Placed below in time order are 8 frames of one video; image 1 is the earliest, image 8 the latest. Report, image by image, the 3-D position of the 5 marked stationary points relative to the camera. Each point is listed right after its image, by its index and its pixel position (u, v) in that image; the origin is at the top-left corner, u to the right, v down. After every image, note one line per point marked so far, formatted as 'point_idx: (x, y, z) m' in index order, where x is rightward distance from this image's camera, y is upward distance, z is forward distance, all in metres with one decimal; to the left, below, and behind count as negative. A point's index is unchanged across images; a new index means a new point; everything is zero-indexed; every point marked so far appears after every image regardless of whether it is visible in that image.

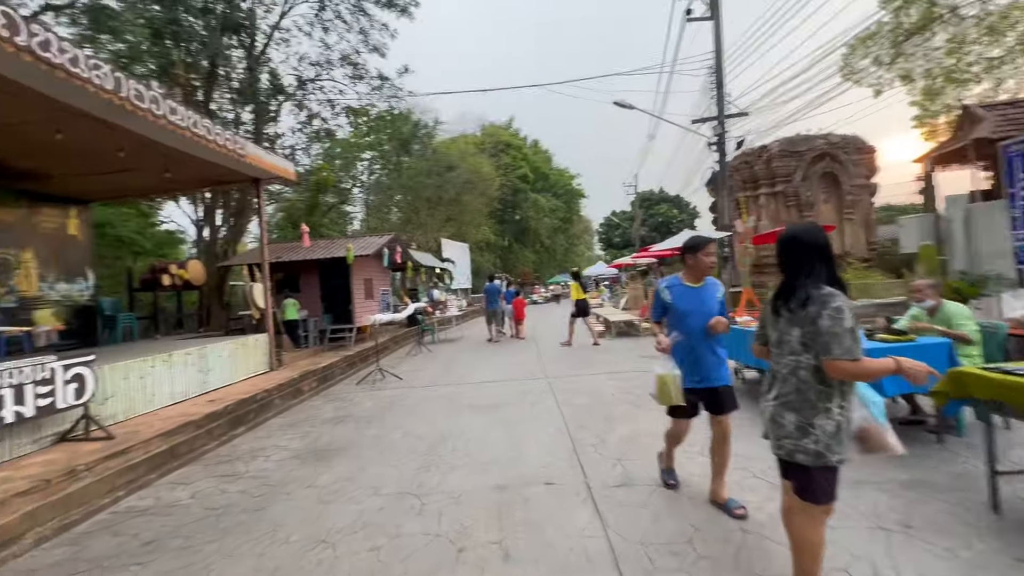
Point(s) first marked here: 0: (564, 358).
0: (+1.0, -1.3, +8.9) m
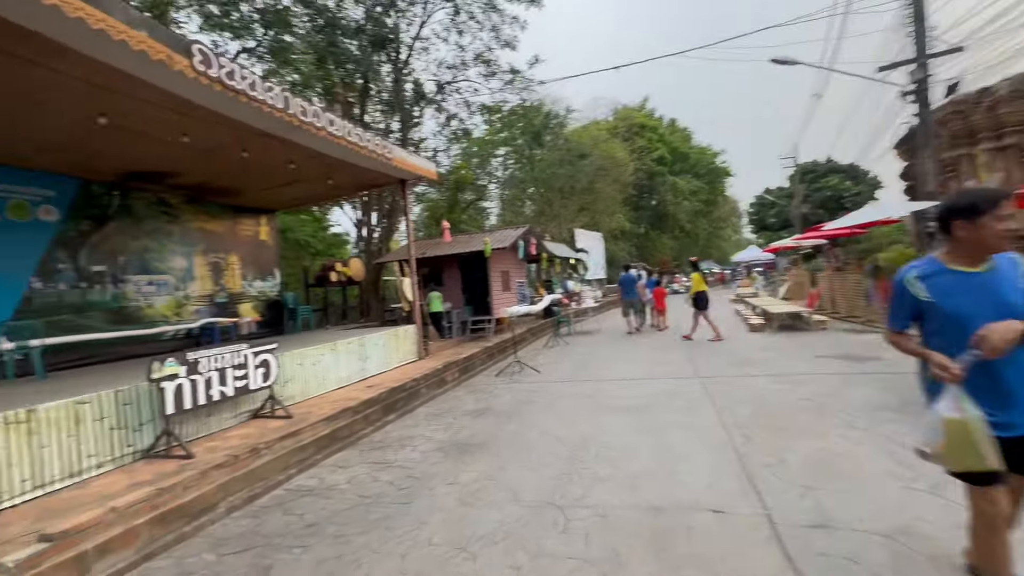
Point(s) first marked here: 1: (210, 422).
0: (+3.4, -1.1, +7.9) m
1: (-3.4, -1.5, +5.3) m
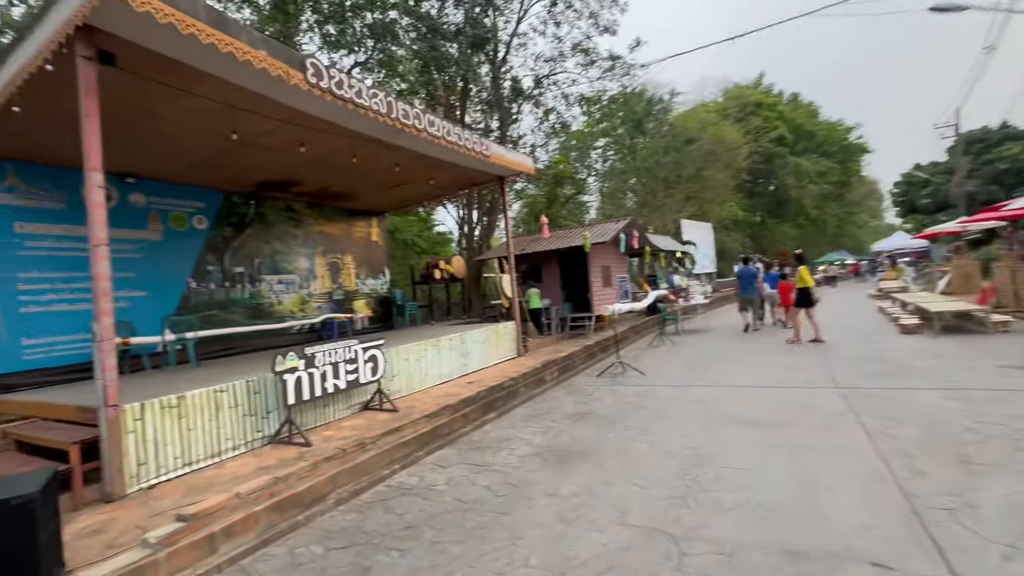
0: (+5.0, -1.0, +6.8) m
1: (-2.2, -1.5, +5.7) m
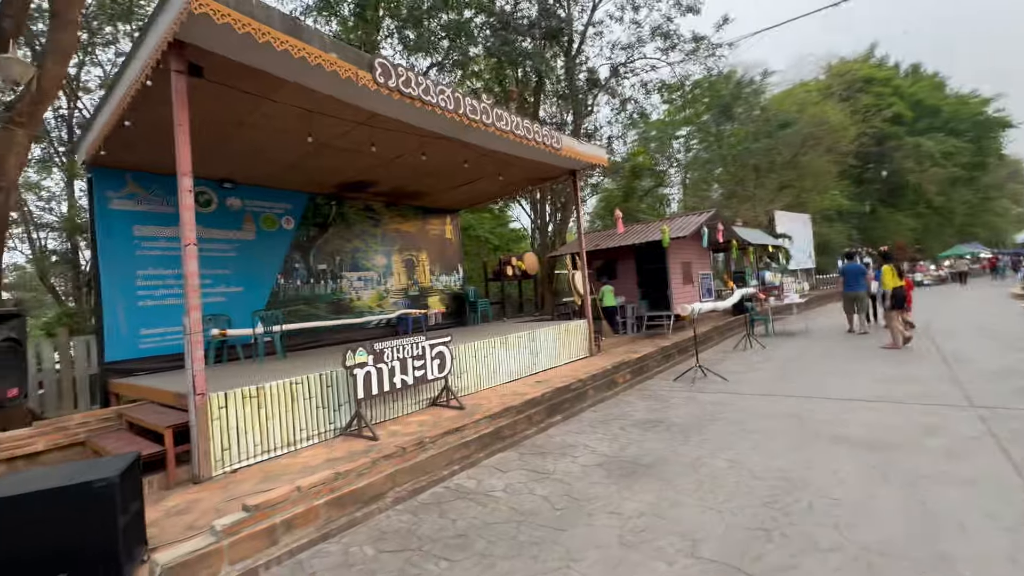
0: (+5.9, -1.0, +5.7) m
1: (-1.4, -1.5, +5.8) m
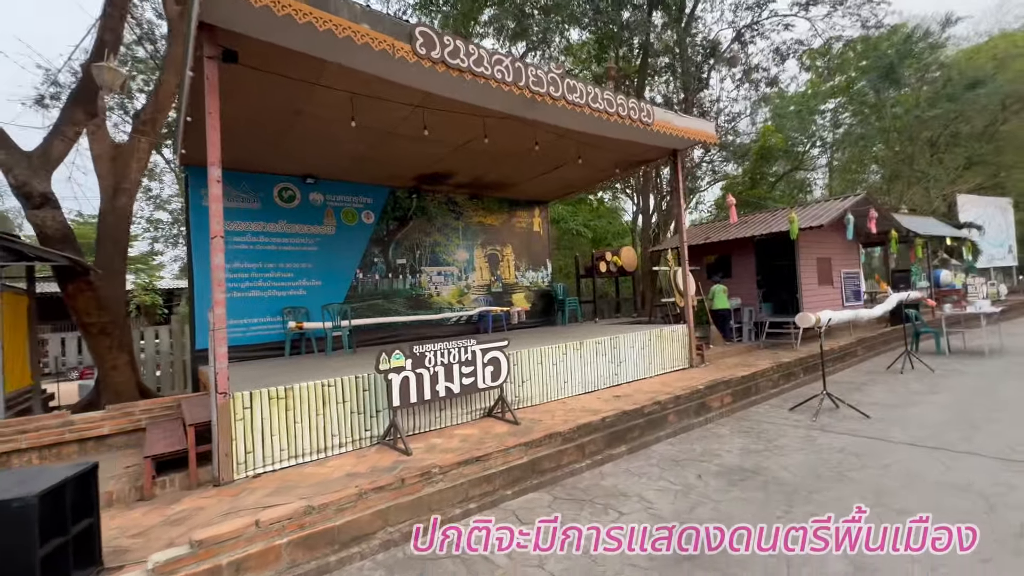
0: (+6.3, -1.1, +3.3) m
1: (-0.8, -1.4, +5.2) m
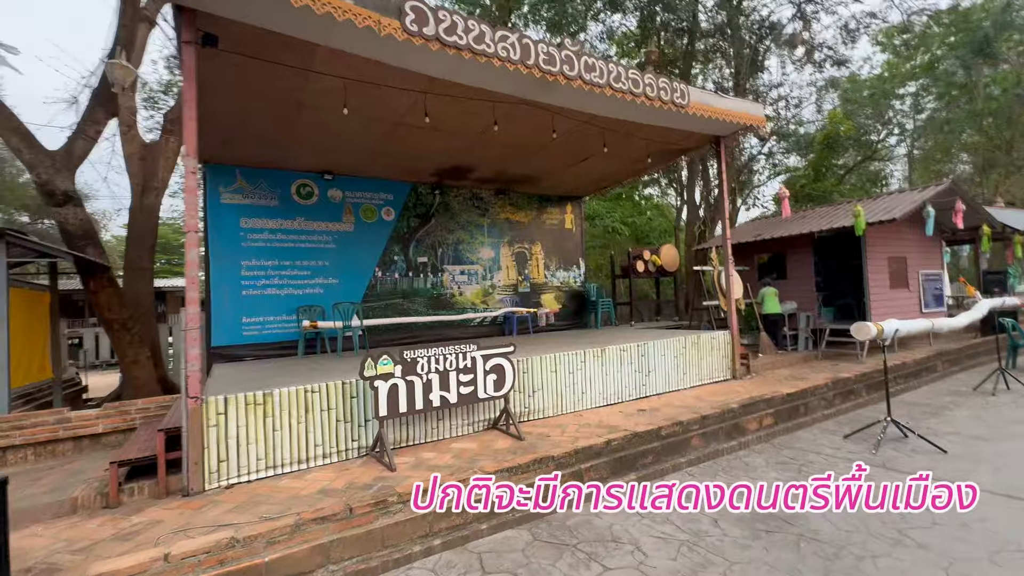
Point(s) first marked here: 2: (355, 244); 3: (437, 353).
0: (+6.0, -1.2, +2.1) m
1: (-0.8, -1.4, +4.8) m
2: (-2.7, +0.8, +8.1) m
3: (-0.7, -0.6, +4.6) m
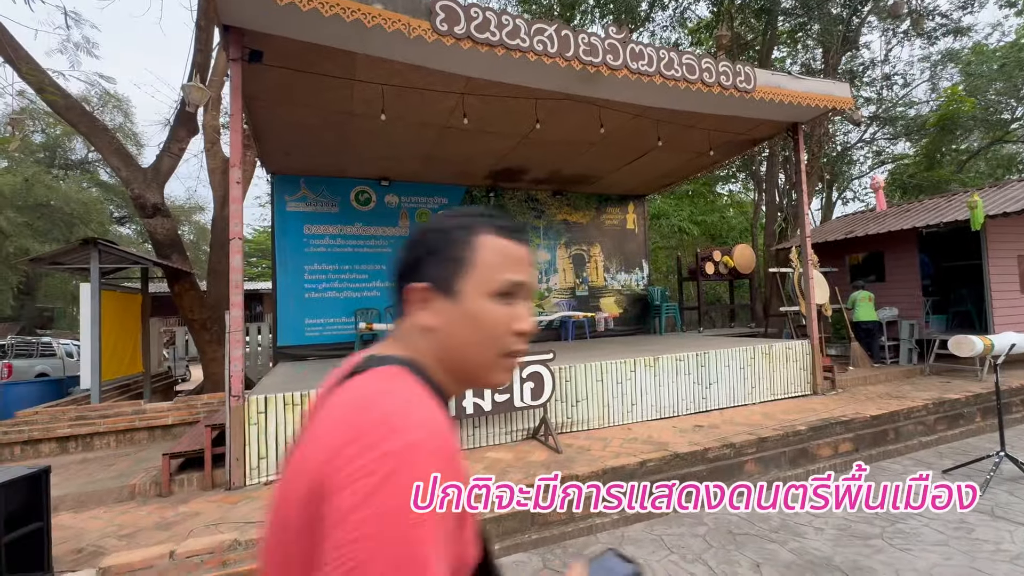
0: (+5.9, -1.2, +1.0) m
1: (-0.4, -1.5, +4.7) m
2: (-1.8, +0.7, +8.2) m
3: (-0.4, -0.7, +4.5) m
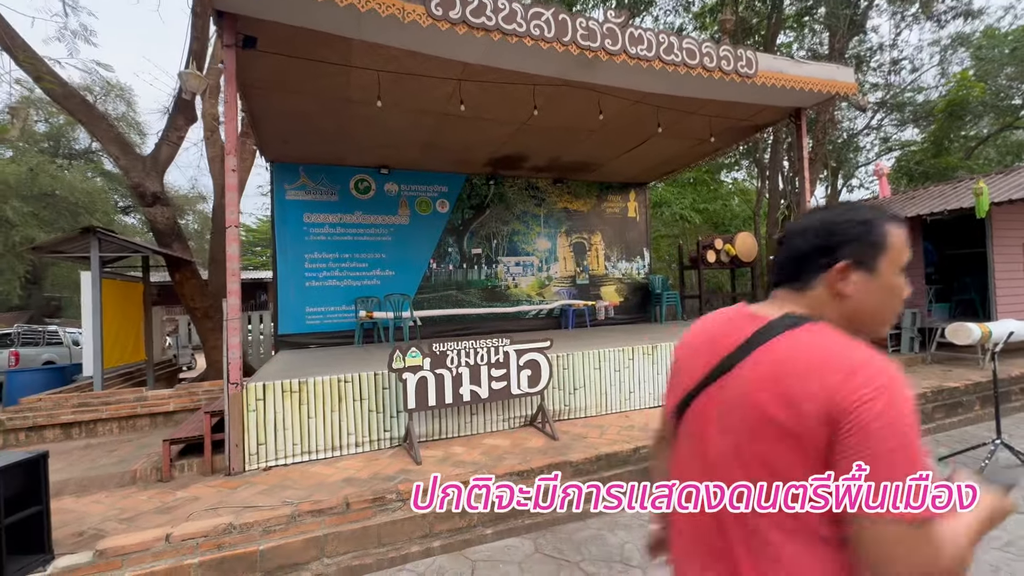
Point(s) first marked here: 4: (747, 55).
0: (+5.8, -1.2, +0.9) m
1: (-0.4, -1.3, +4.7) m
2: (-1.8, +0.9, +8.2) m
3: (-0.4, -0.6, +4.5) m
4: (+2.7, +2.7, +5.5) m
